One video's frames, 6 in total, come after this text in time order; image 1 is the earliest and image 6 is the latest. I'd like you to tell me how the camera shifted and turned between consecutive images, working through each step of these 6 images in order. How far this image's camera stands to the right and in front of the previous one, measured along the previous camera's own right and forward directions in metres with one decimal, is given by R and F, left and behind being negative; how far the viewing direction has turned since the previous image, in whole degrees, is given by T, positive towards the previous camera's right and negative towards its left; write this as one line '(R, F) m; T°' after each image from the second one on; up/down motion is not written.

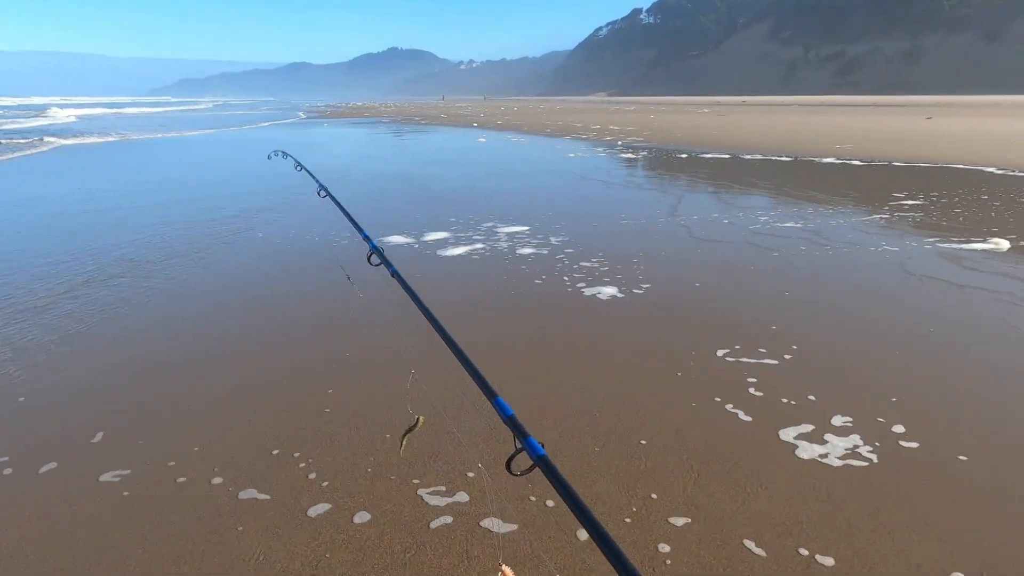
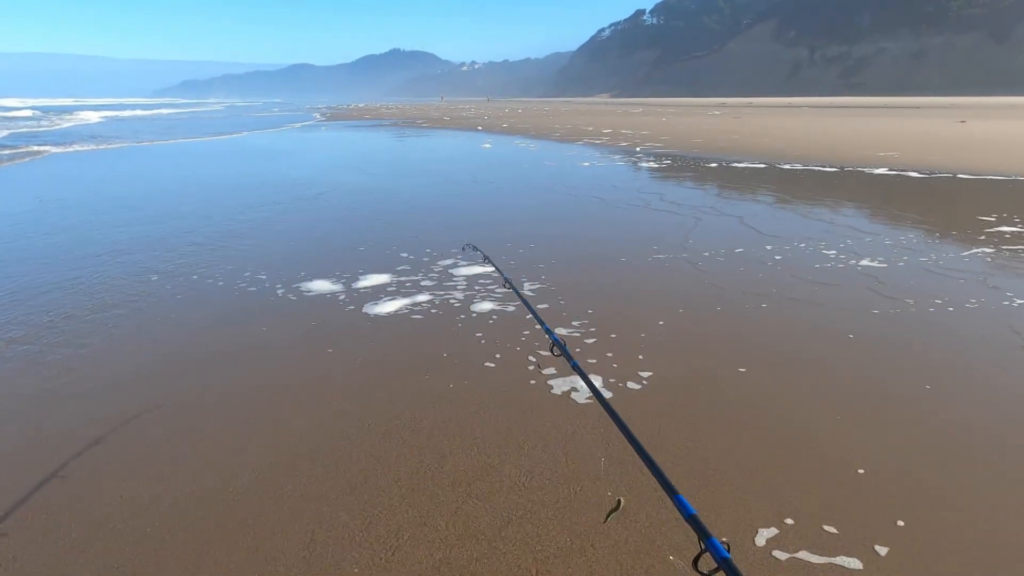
(+0.1, +0.7) m; 0°
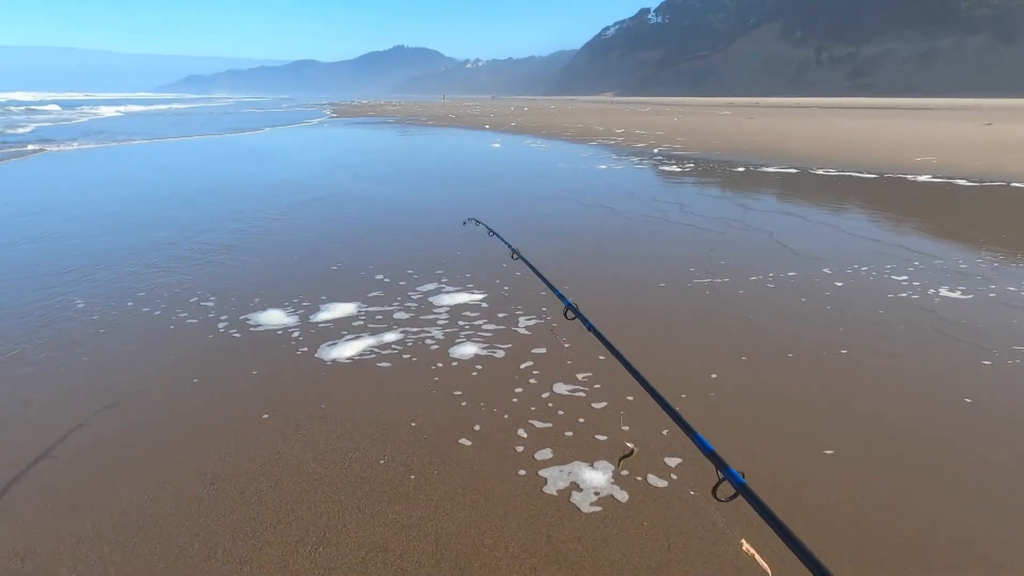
(0.0, +0.4) m; 0°
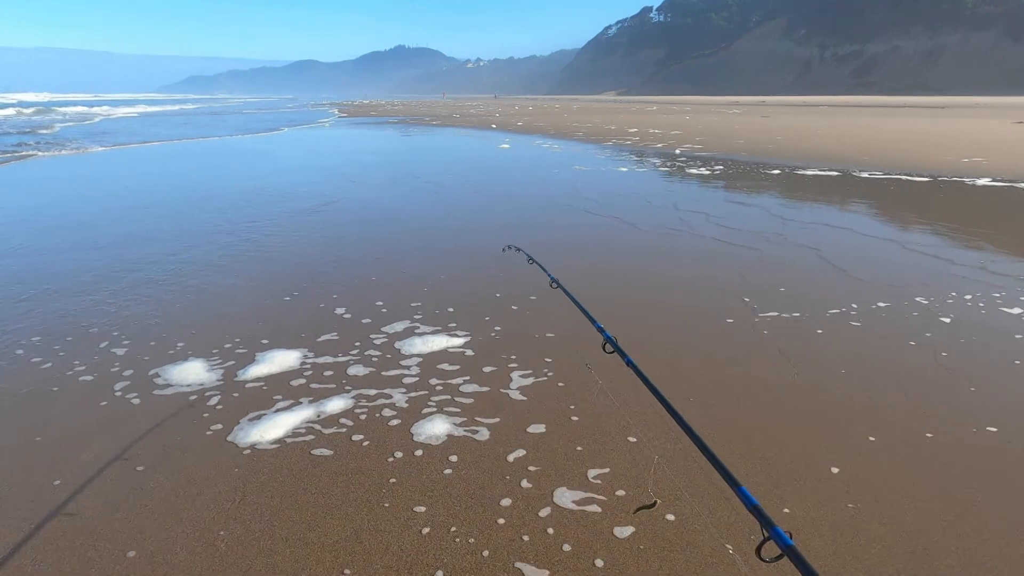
(0.0, +0.5) m; 0°
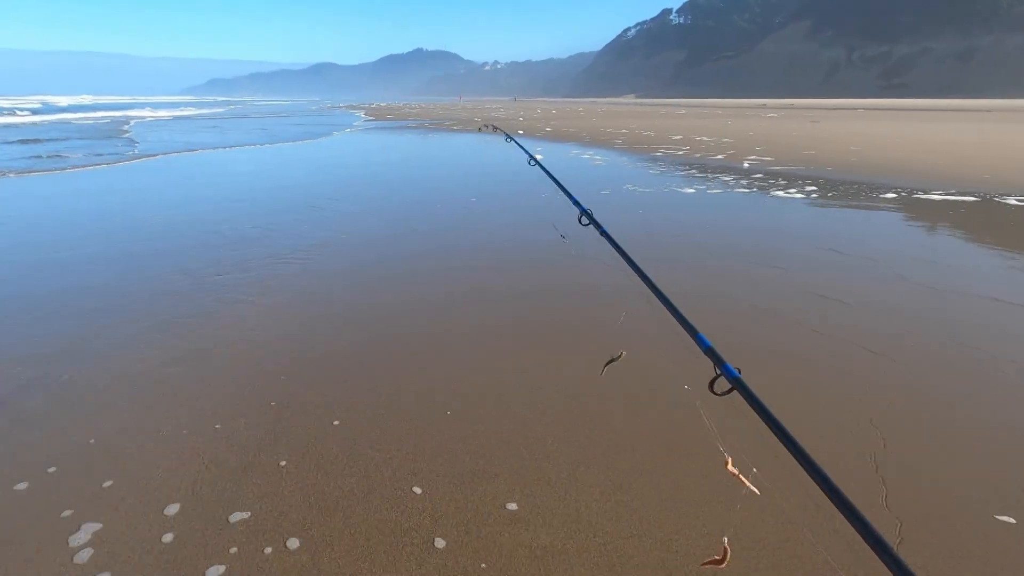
(+0.1, +1.0) m; -2°
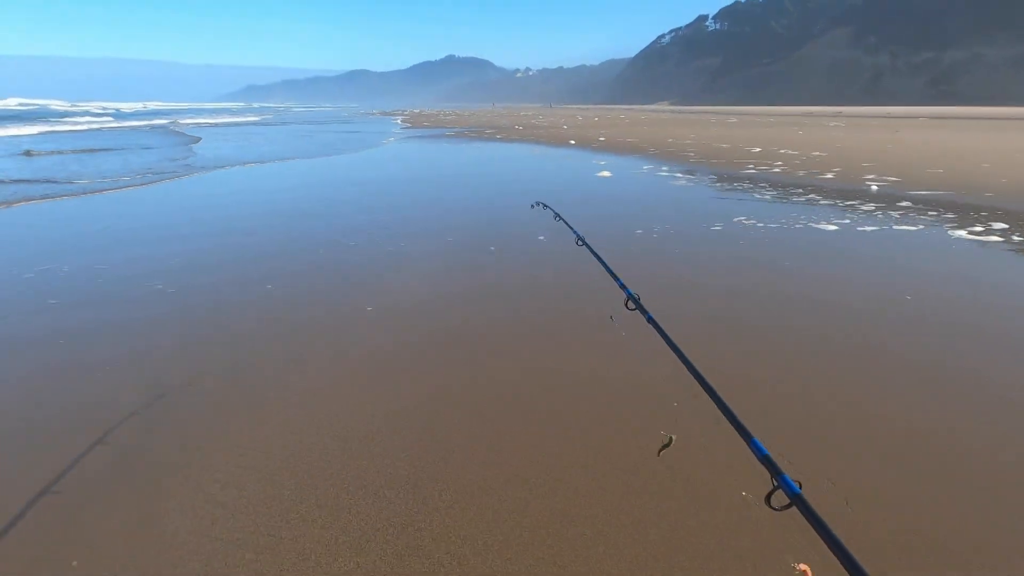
(-0.2, +0.7) m; -2°
